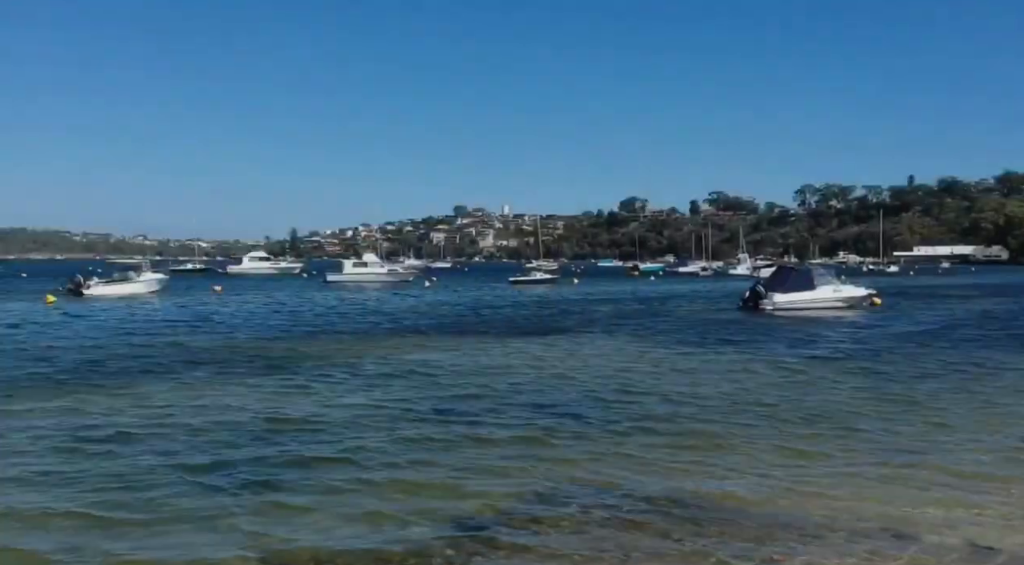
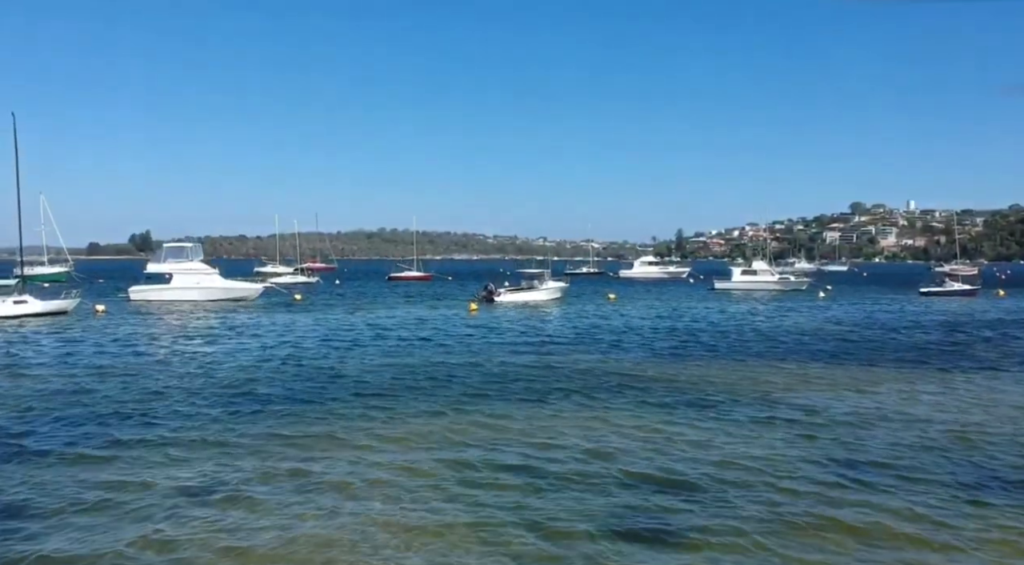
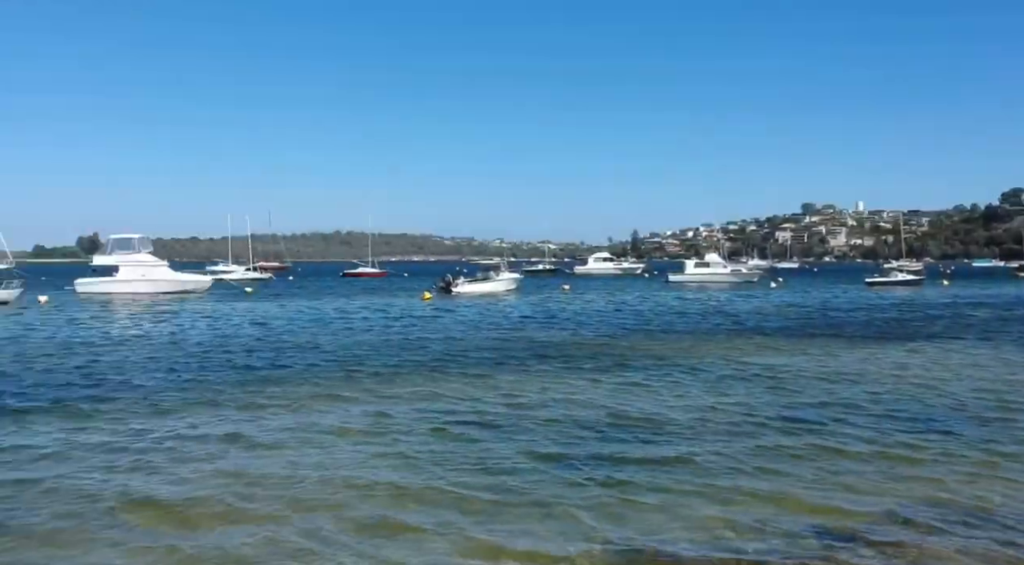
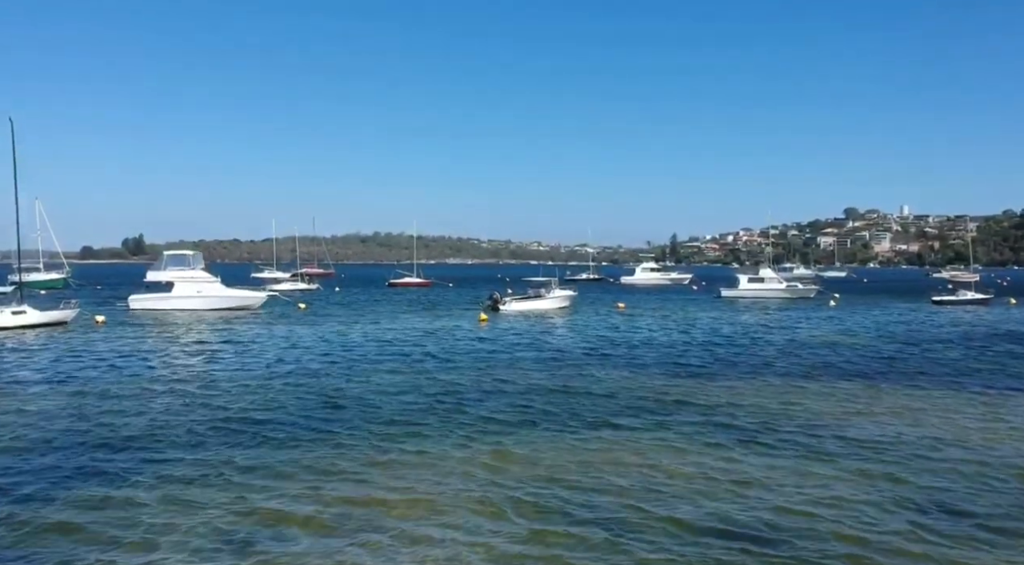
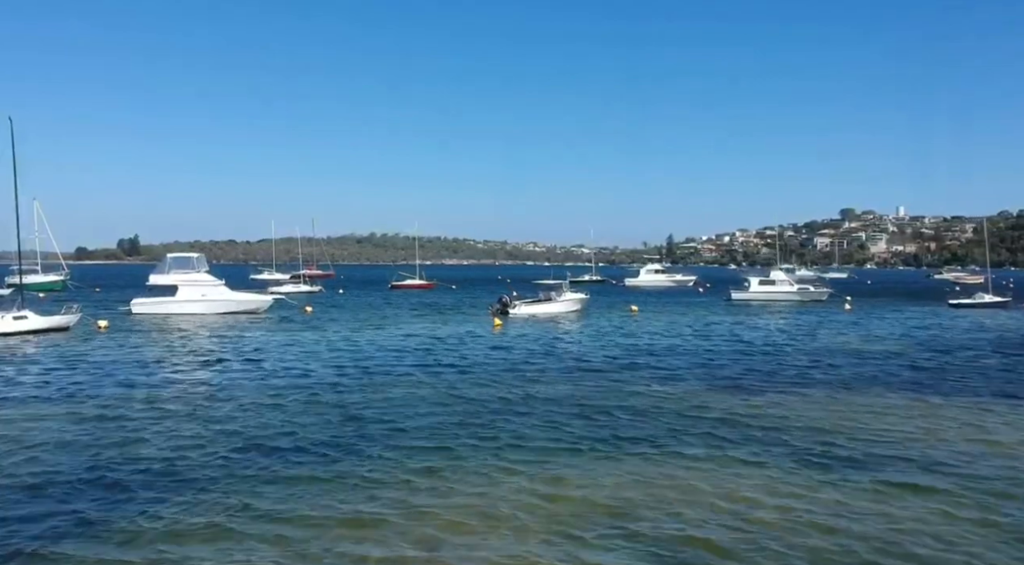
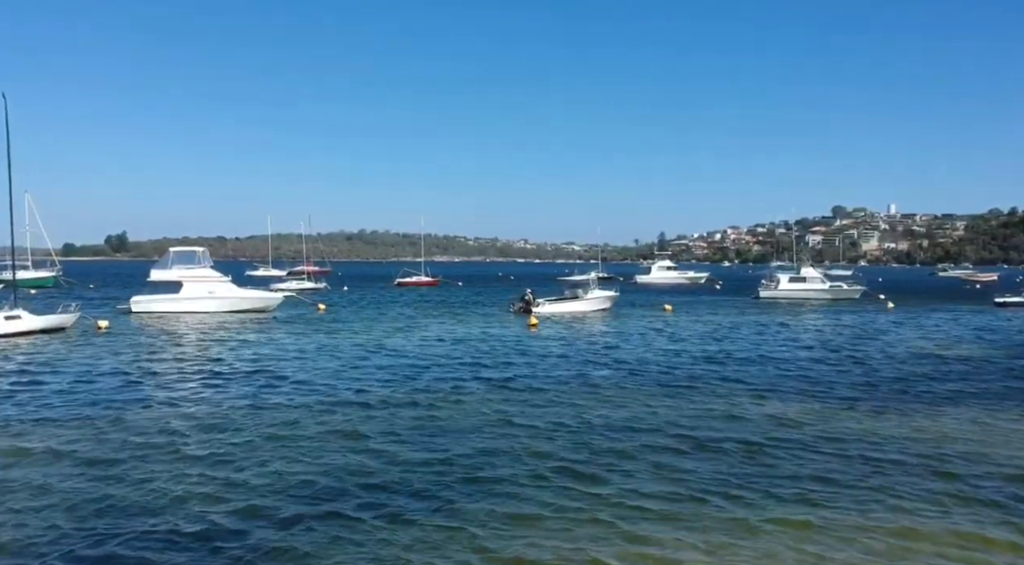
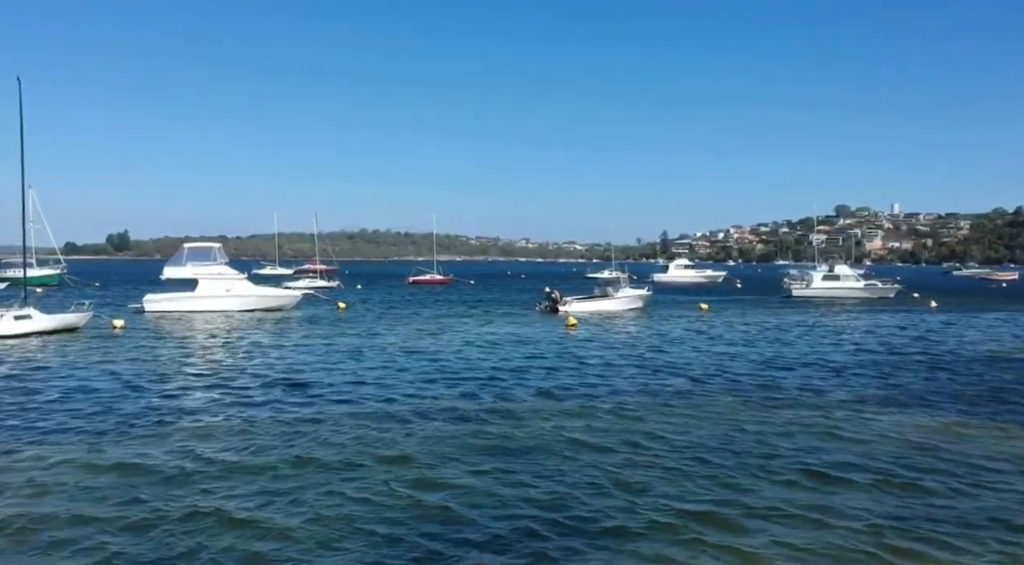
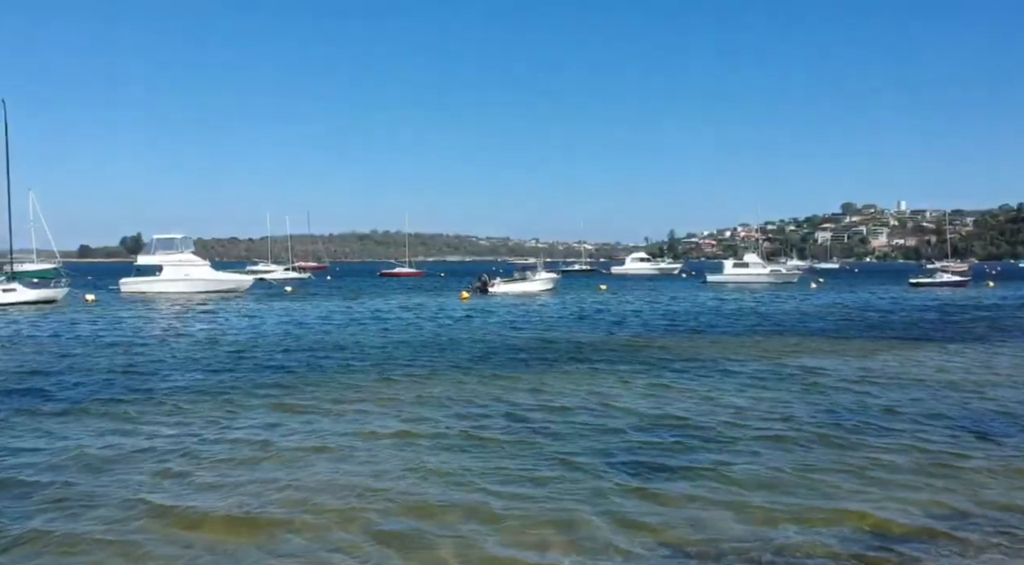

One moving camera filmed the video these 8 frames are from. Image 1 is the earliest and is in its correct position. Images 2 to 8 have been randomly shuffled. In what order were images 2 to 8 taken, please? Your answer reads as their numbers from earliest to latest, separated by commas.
3, 8, 2, 4, 5, 6, 7
